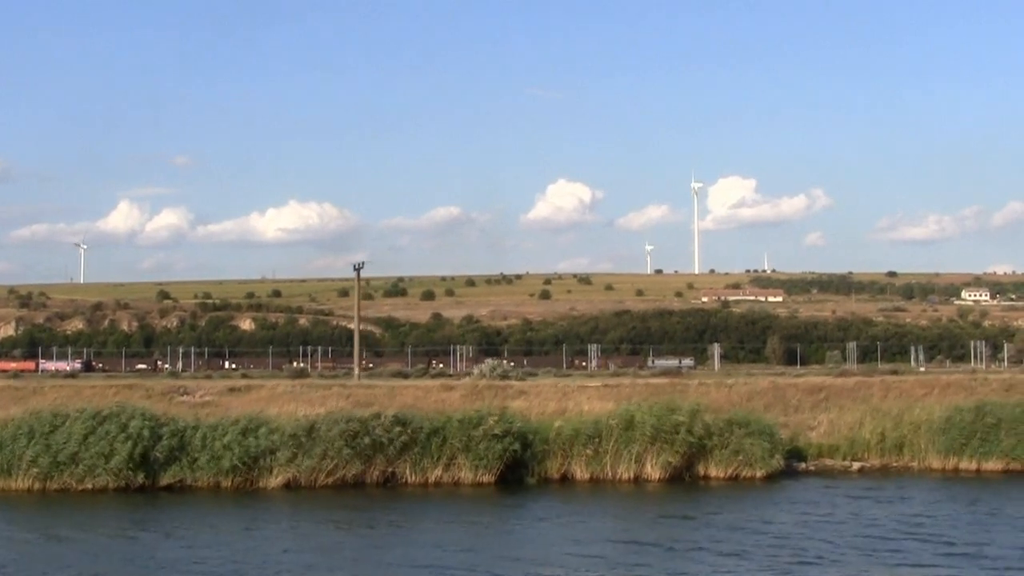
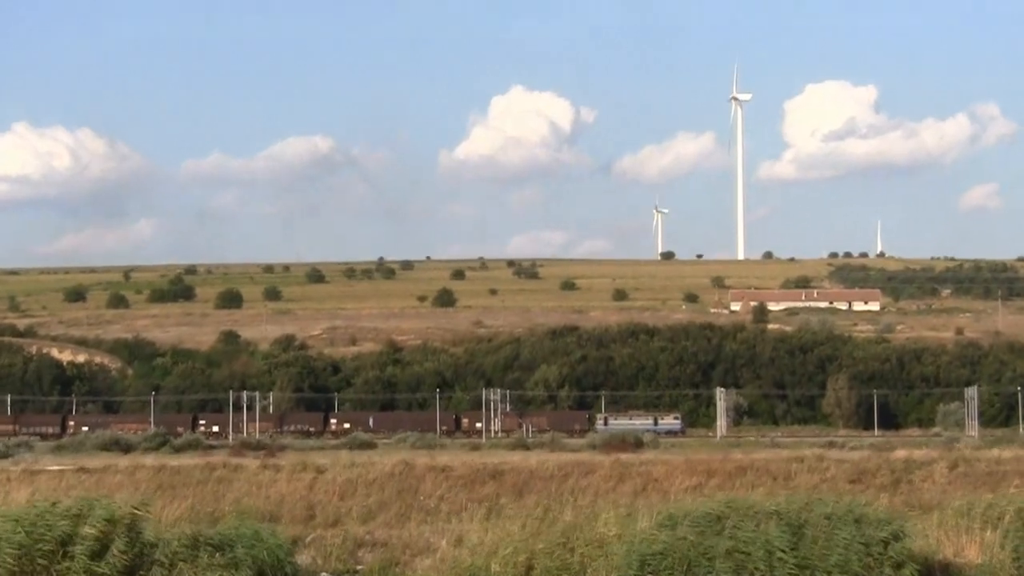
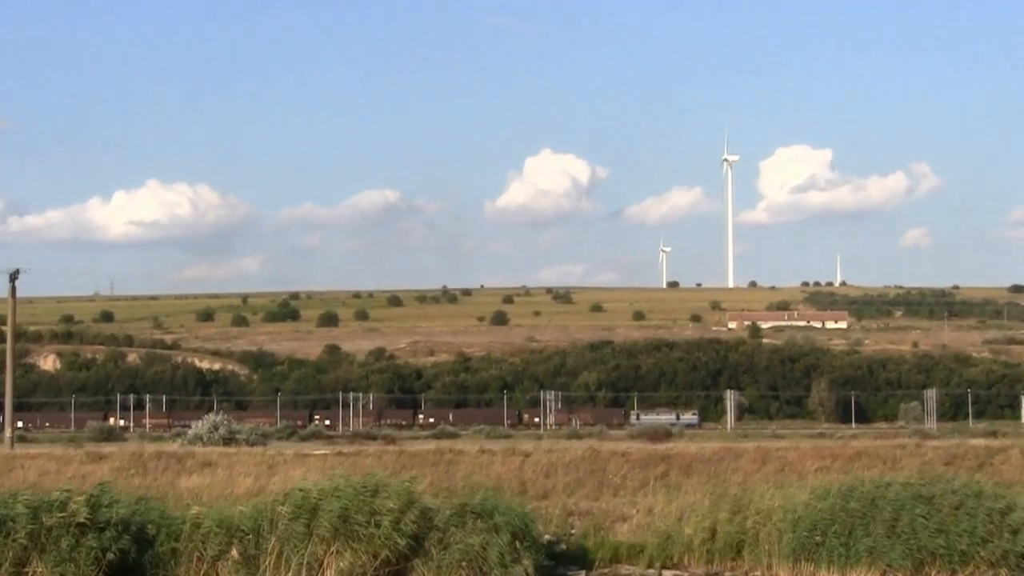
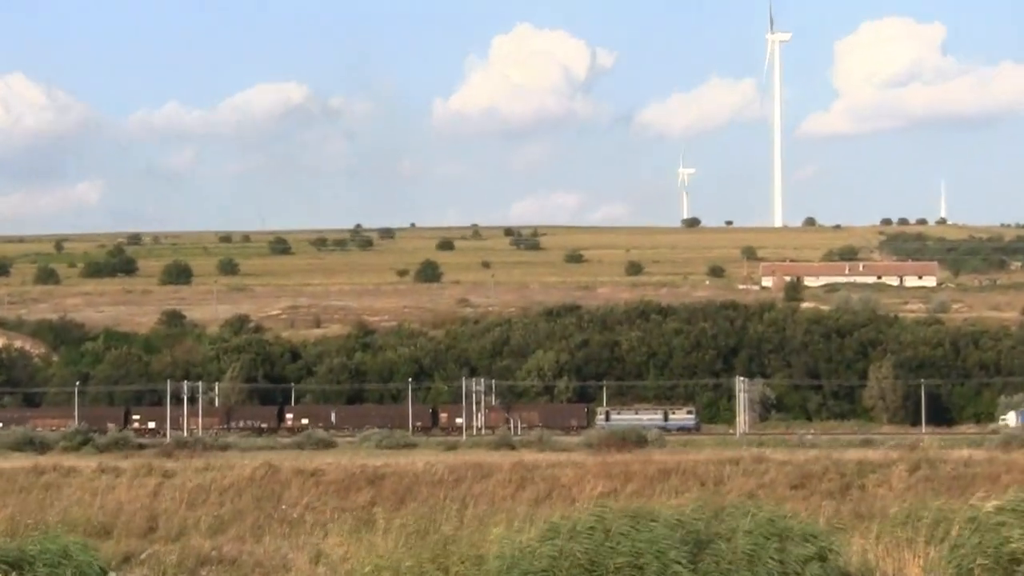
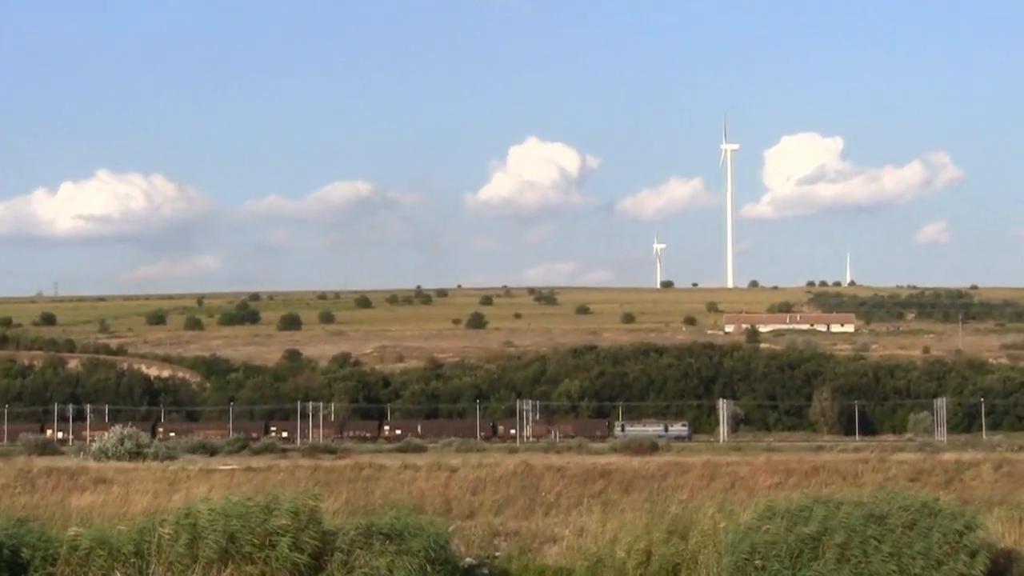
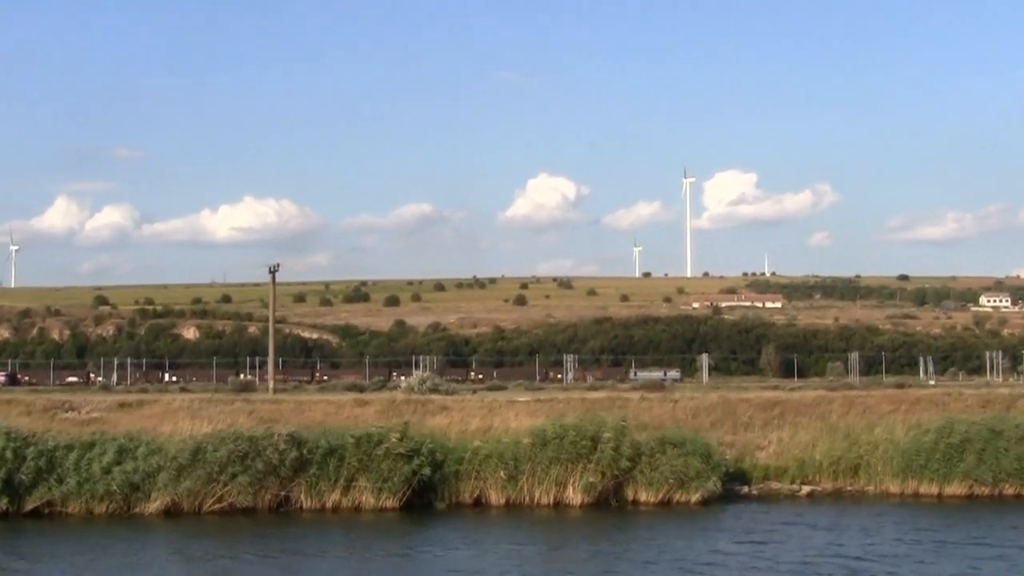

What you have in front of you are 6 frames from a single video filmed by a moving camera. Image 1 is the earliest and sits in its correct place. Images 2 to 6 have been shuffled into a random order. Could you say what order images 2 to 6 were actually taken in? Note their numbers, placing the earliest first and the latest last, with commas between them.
6, 3, 5, 2, 4
